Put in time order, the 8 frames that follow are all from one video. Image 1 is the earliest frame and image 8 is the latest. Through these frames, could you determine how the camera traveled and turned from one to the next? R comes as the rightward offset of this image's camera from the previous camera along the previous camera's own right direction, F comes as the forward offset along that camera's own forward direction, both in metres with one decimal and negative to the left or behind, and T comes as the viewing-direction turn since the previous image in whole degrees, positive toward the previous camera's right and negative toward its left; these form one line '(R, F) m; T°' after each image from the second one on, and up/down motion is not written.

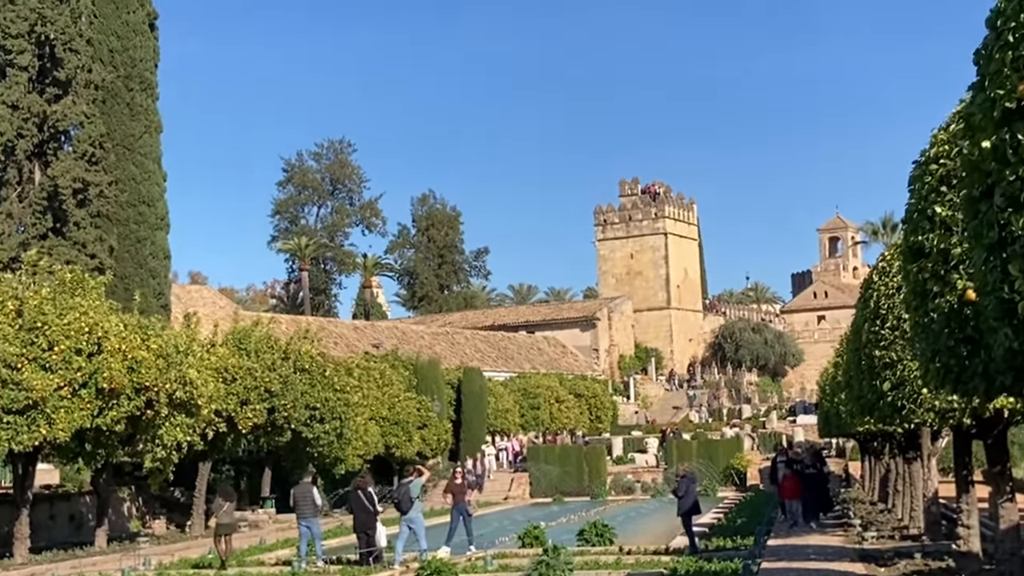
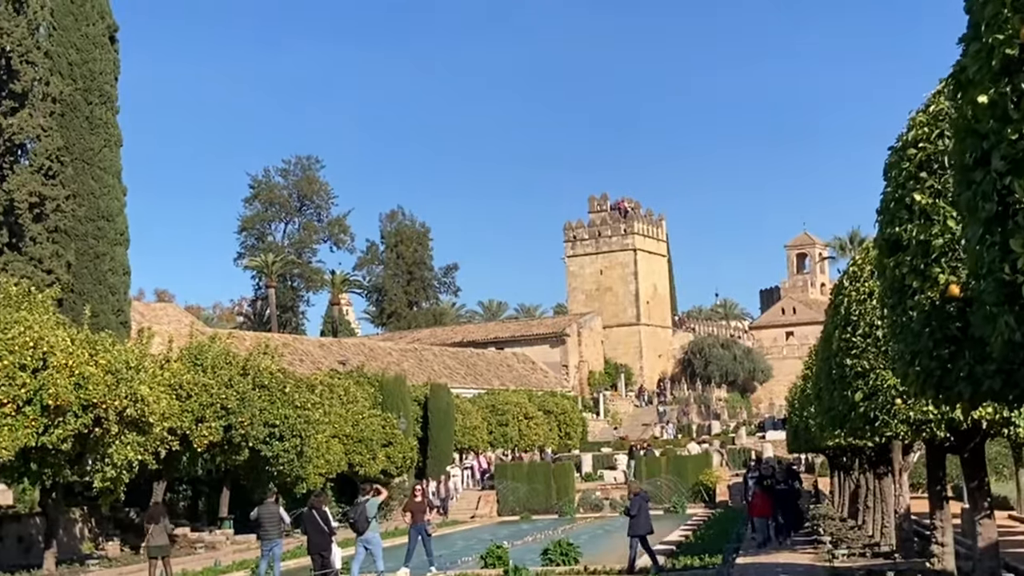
(+0.1, +0.5) m; +1°
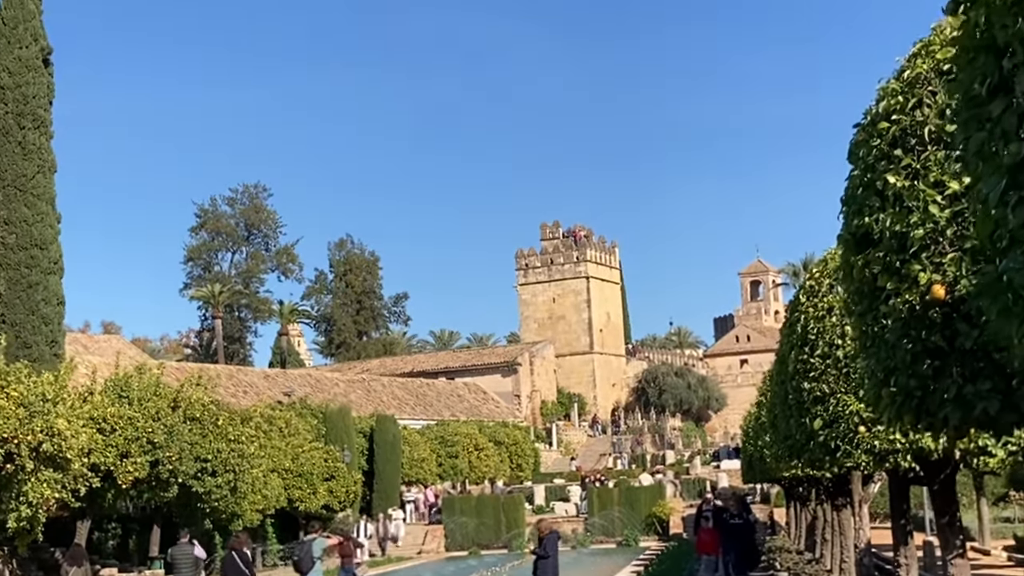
(+0.2, +0.9) m; +2°
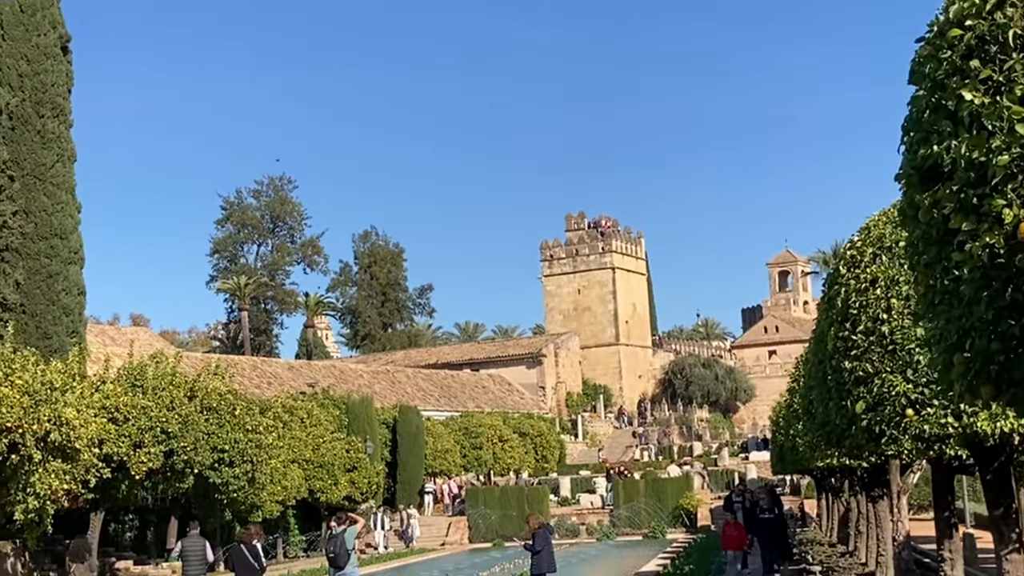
(+0.1, +0.6) m; -1°
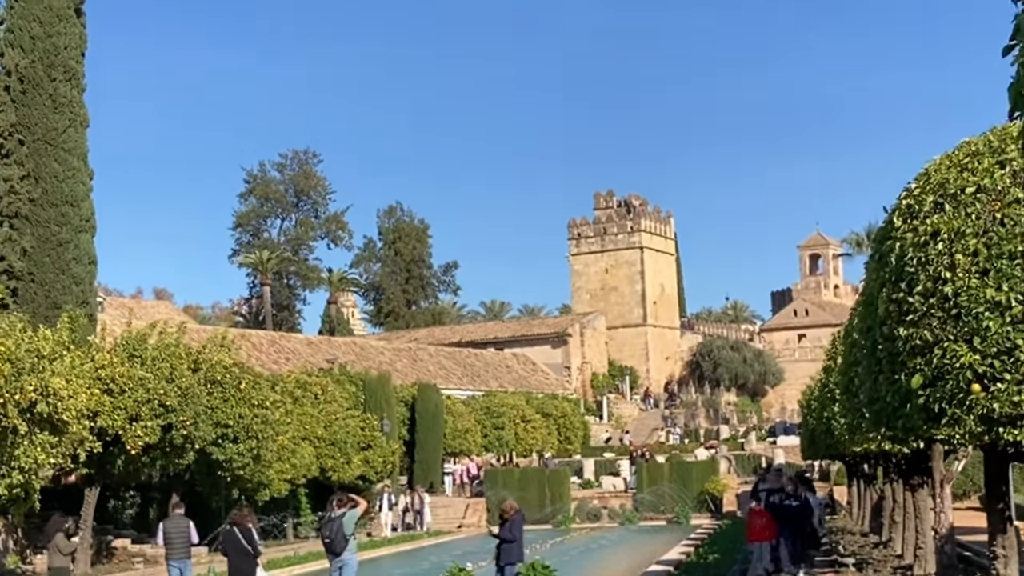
(+0.2, +1.1) m; -1°
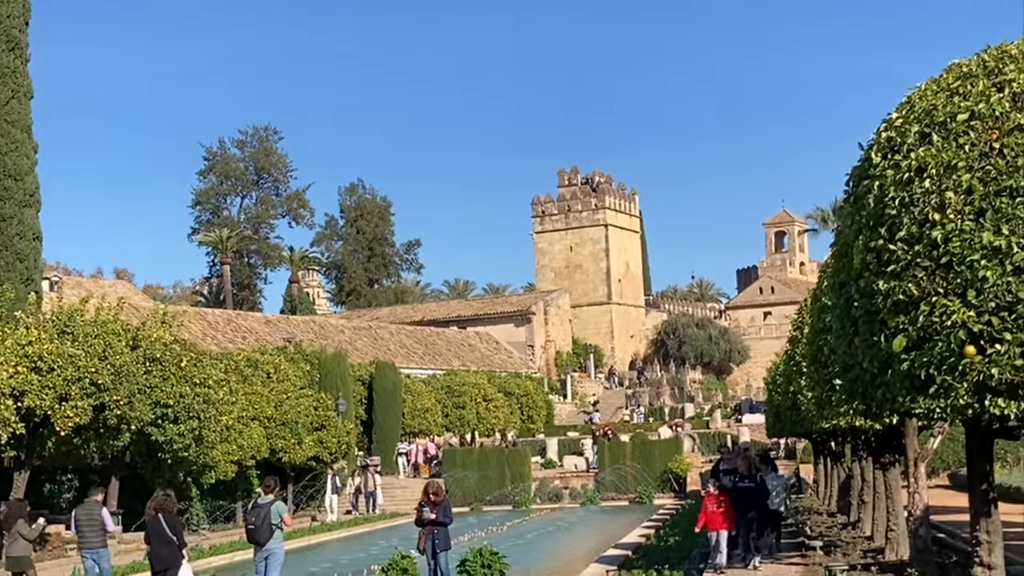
(+0.2, +0.9) m; +2°
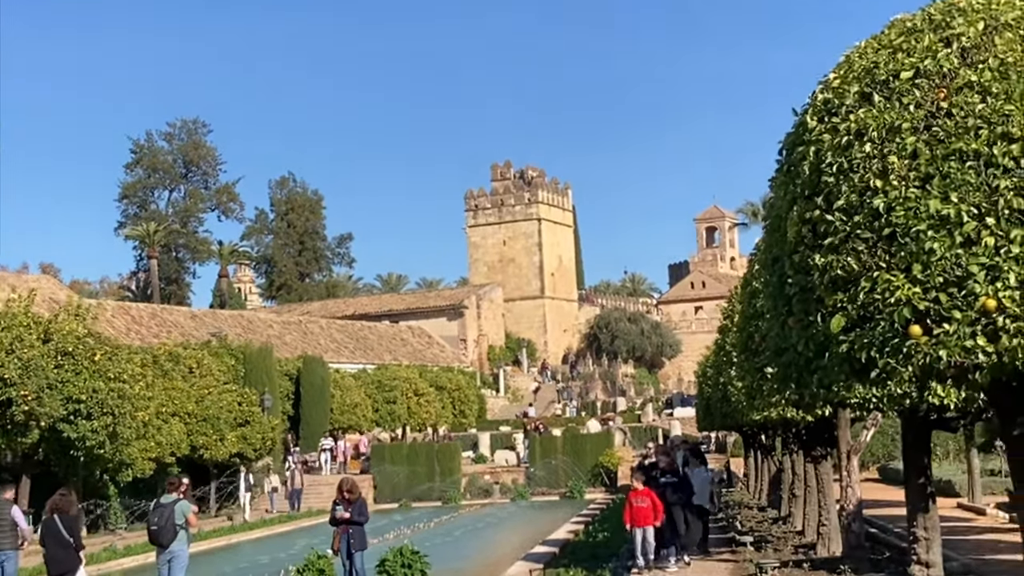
(+0.1, +0.5) m; +3°
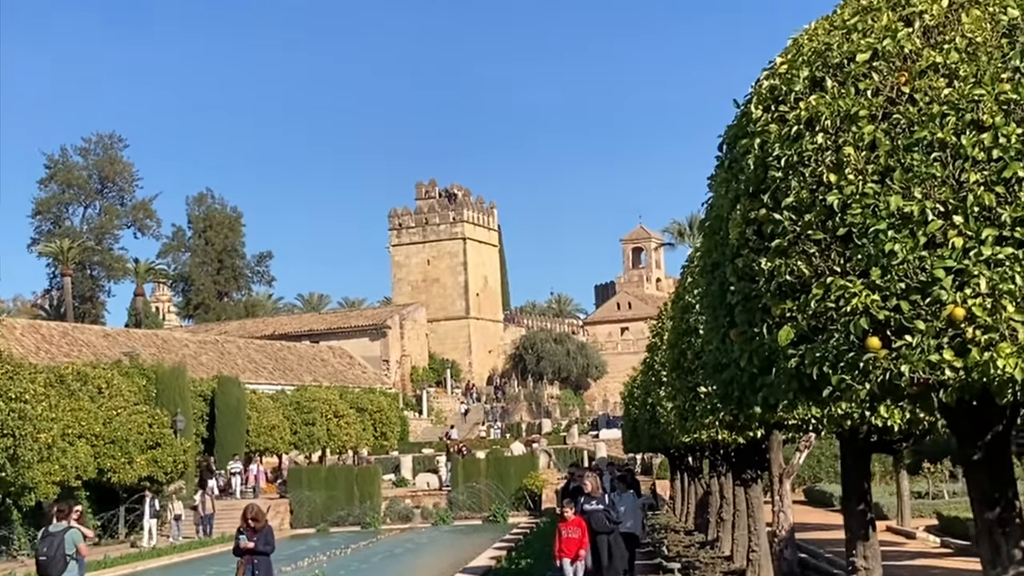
(+0.1, +0.6) m; +3°
